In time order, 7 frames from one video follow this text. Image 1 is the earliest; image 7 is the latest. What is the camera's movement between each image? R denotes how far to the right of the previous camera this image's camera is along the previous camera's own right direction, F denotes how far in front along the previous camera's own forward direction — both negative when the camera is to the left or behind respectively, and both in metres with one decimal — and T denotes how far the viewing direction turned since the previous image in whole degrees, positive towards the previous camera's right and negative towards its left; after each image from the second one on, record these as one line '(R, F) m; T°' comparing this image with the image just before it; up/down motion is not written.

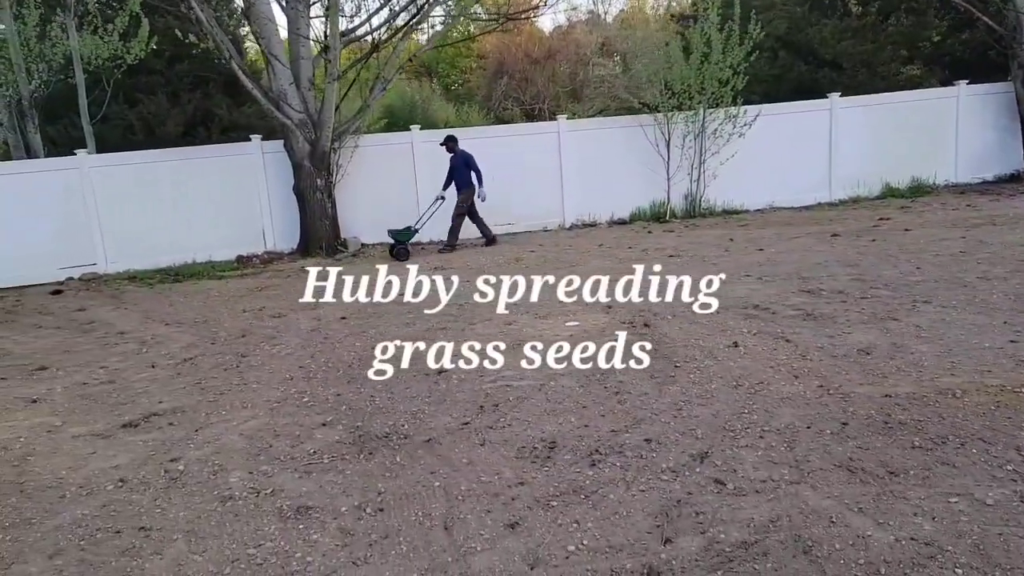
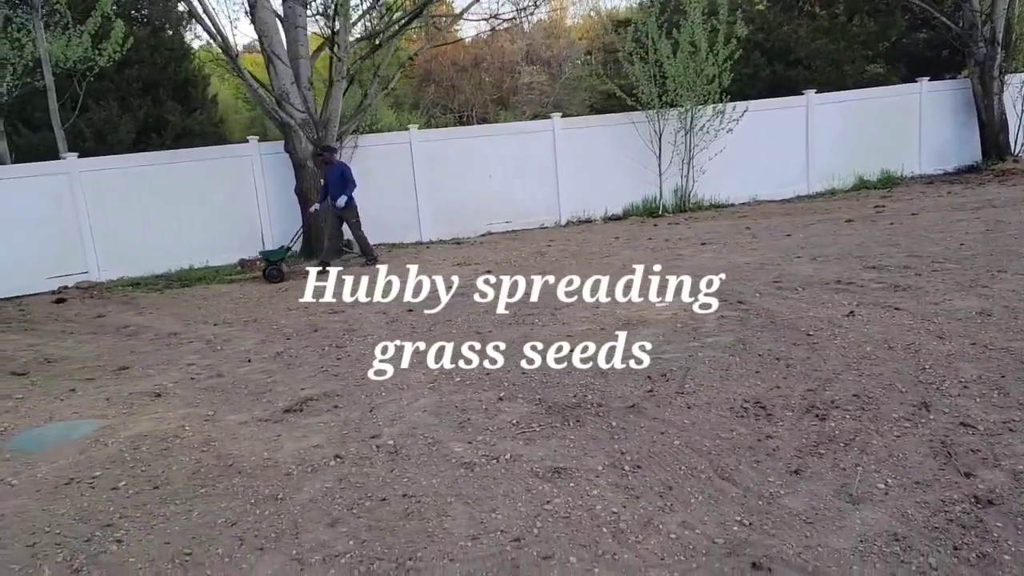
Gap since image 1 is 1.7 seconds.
(-1.4, 0.0) m; +4°
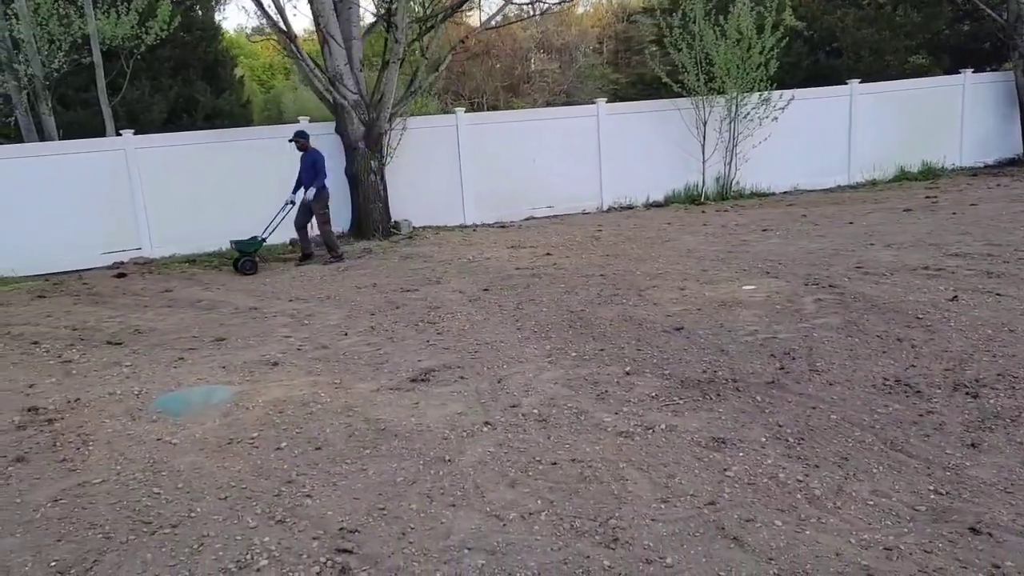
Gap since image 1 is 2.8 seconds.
(-0.7, -0.1) m; -1°
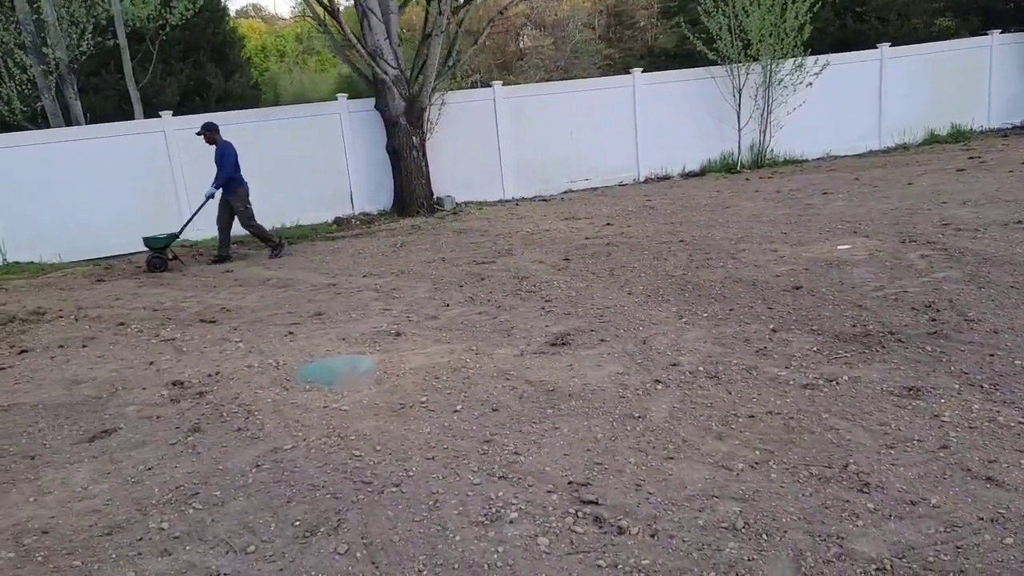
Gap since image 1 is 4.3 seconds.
(-0.8, 0.0) m; 0°
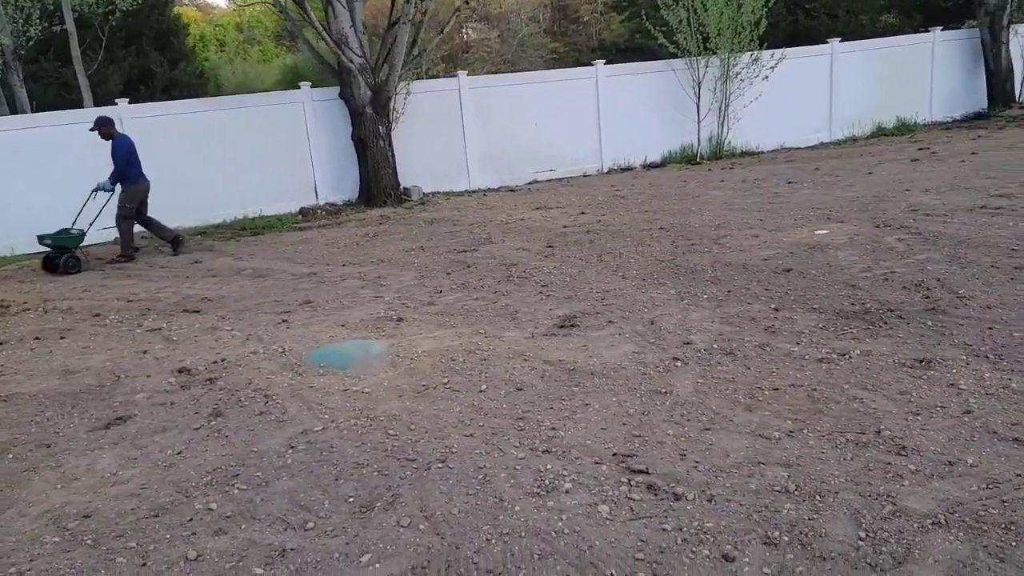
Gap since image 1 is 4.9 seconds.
(-0.4, 0.0) m; +4°
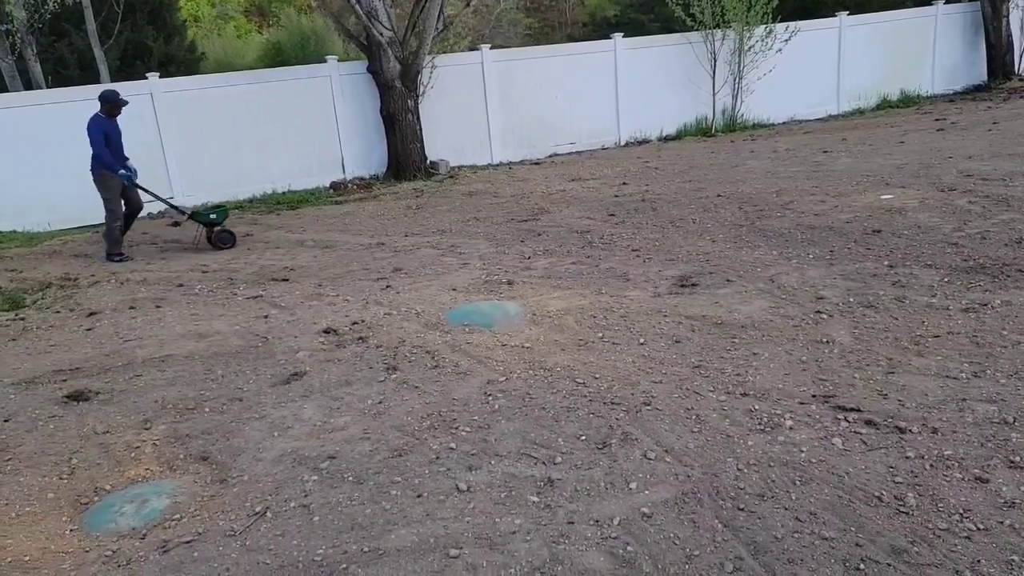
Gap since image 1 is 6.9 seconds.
(-0.9, -0.2) m; +1°
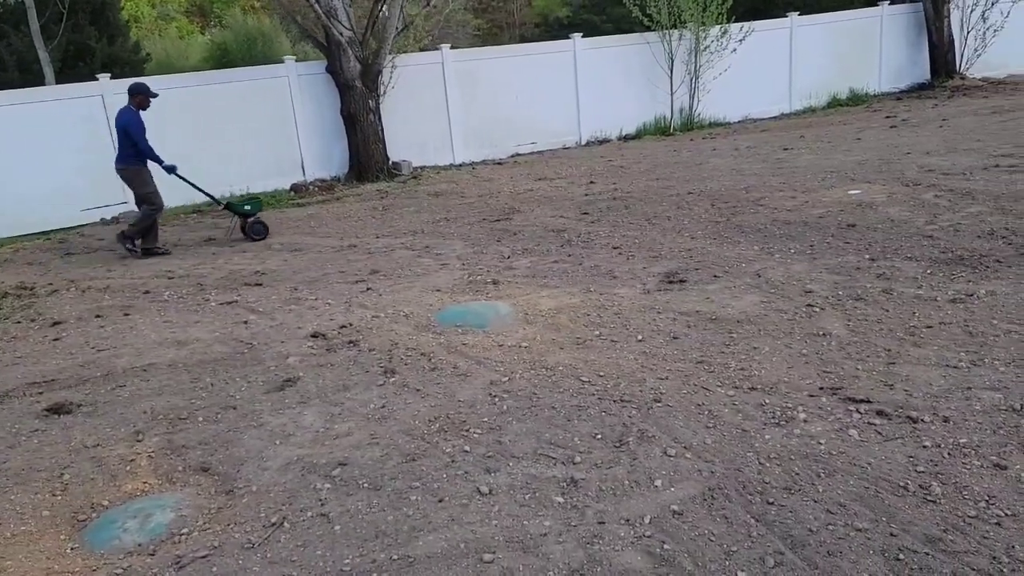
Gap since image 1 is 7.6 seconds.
(-0.2, +0.1) m; +3°
